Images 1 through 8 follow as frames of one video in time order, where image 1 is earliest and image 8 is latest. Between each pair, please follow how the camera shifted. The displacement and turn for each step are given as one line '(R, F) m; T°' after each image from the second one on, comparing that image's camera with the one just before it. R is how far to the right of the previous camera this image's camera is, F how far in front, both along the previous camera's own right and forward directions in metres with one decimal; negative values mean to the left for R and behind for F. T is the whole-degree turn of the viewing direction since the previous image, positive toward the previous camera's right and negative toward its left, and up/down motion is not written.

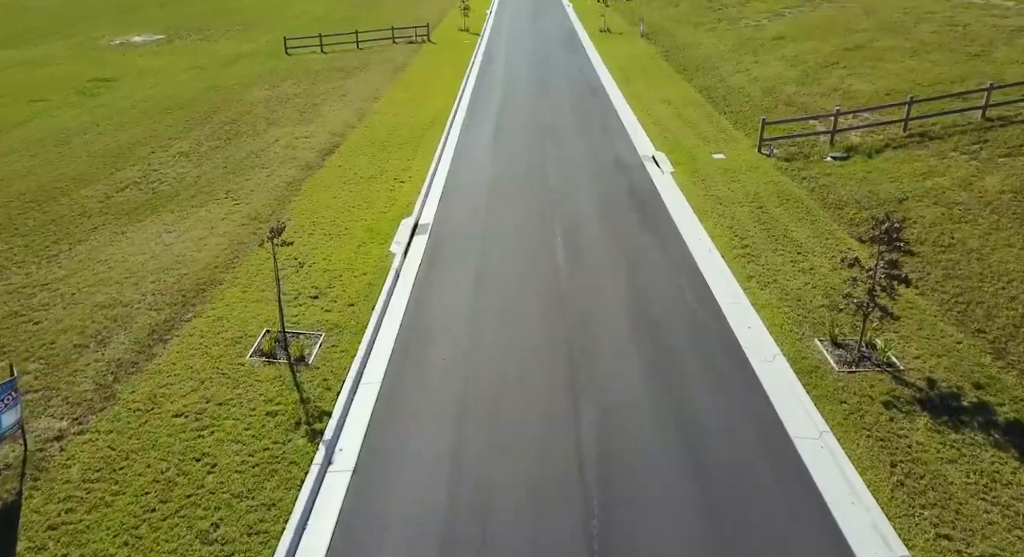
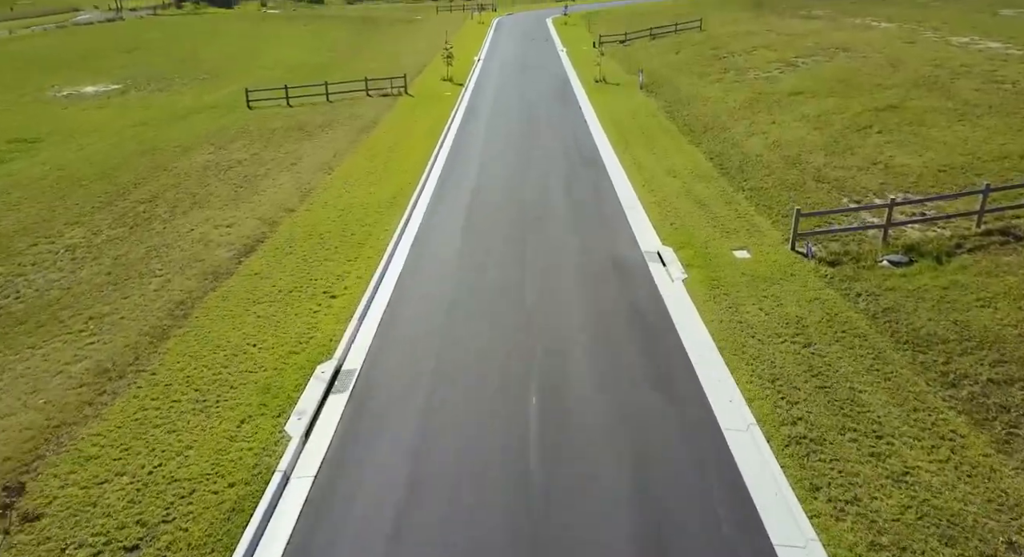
(+0.6, +3.2) m; 0°
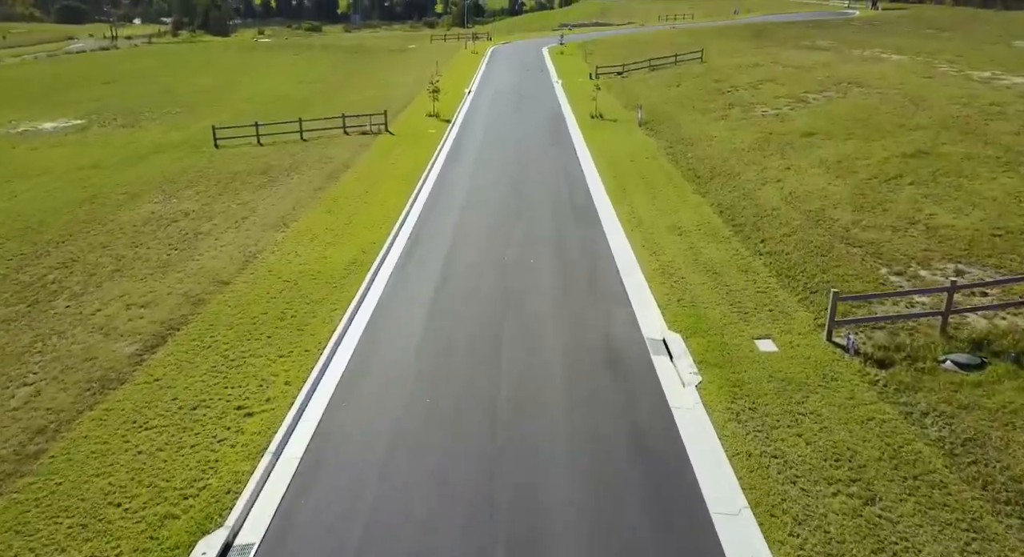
(+0.4, +2.3) m; 0°
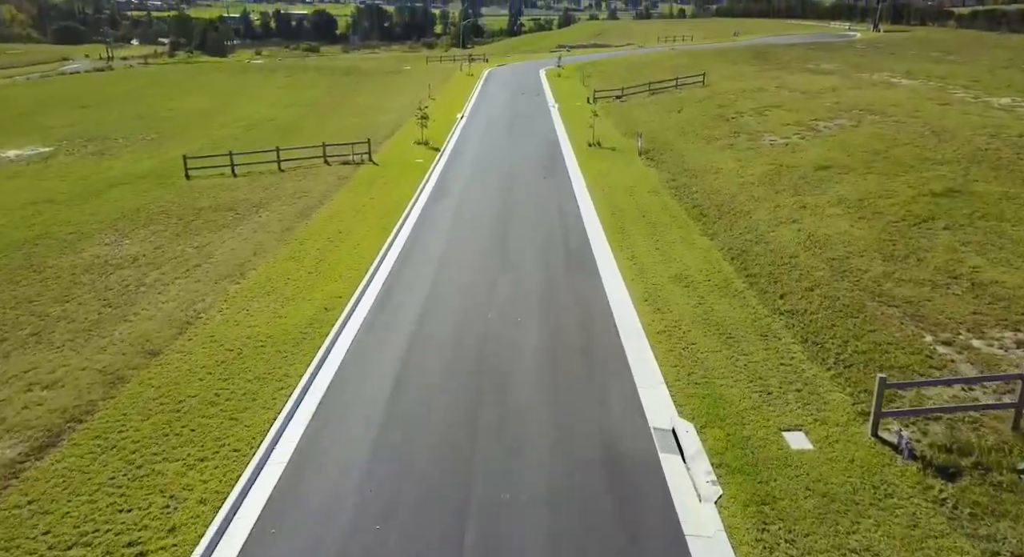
(+0.3, +1.8) m; 0°
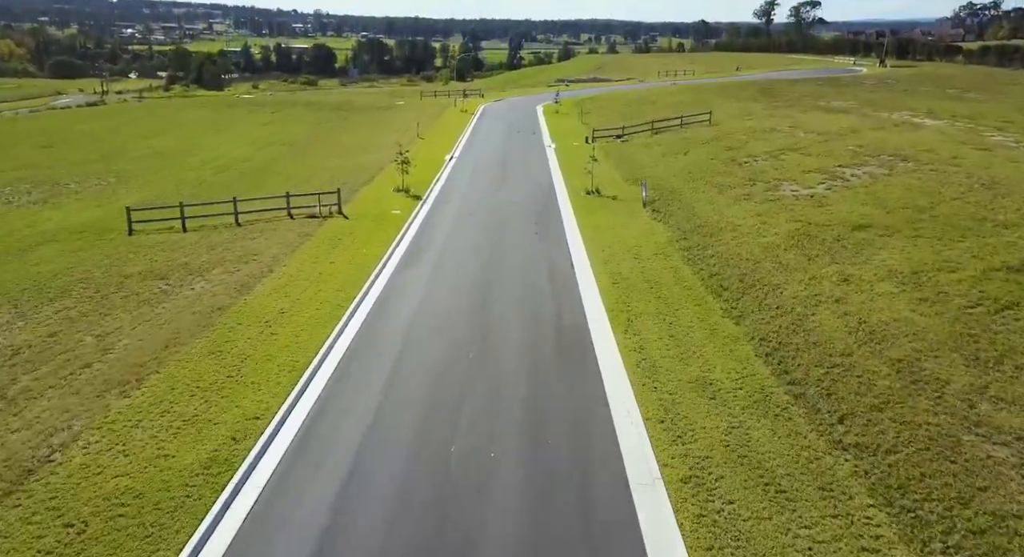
(+0.4, +3.0) m; 0°
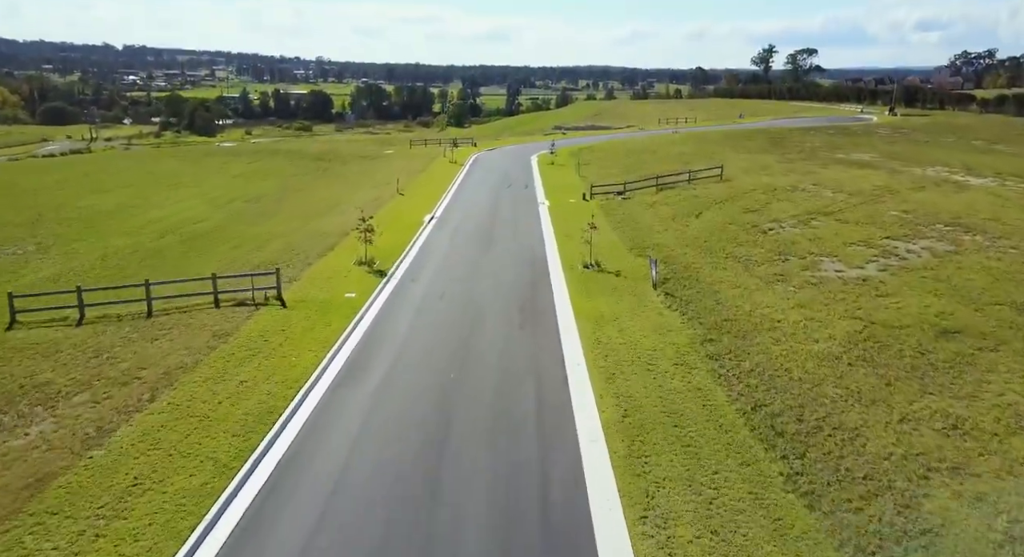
(+0.5, +4.2) m; 0°
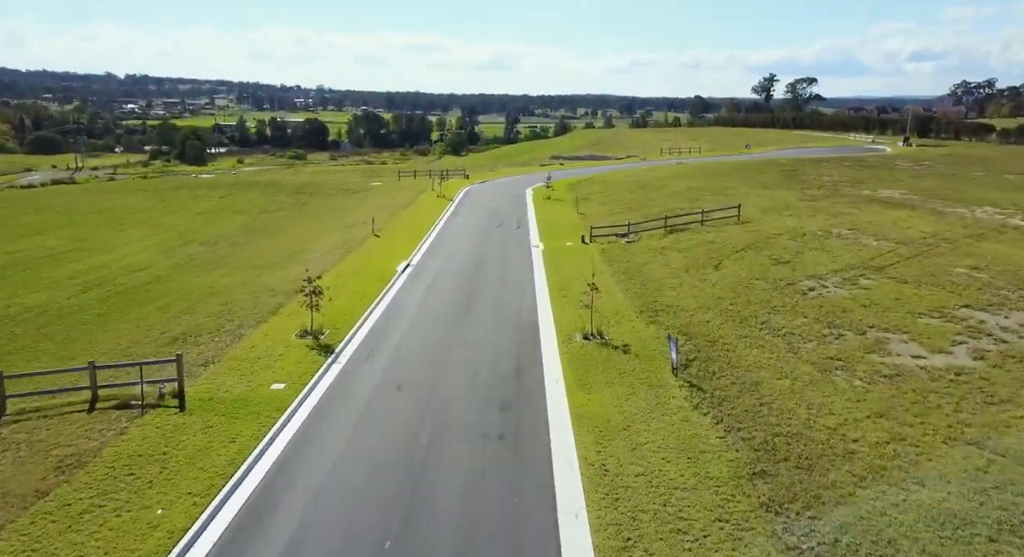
(+0.5, +4.3) m; 0°
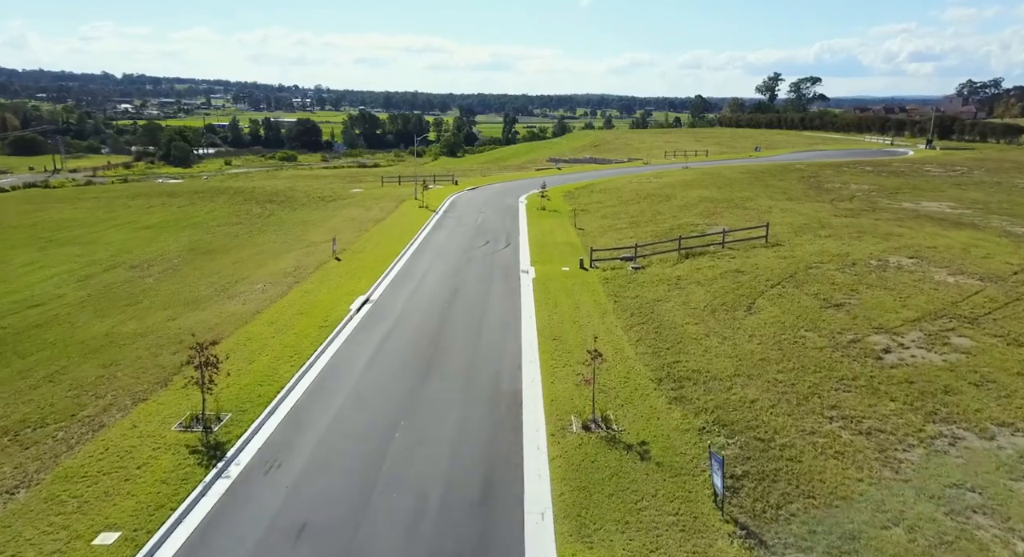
(+0.6, +5.1) m; 0°
